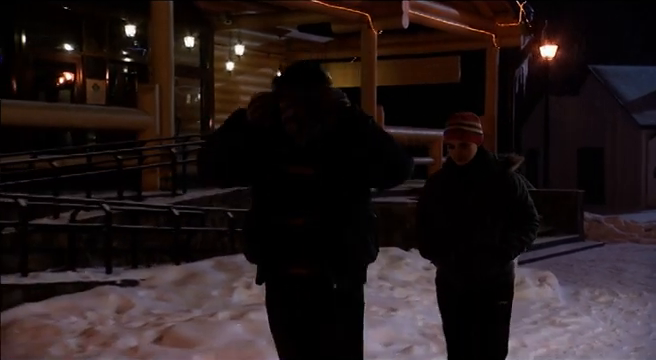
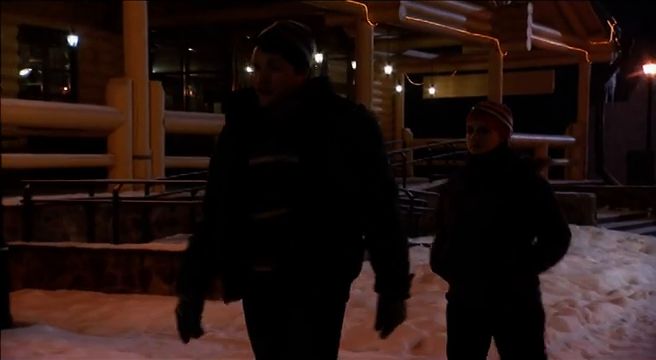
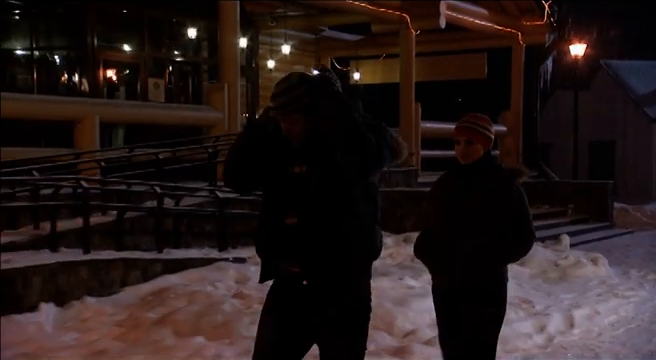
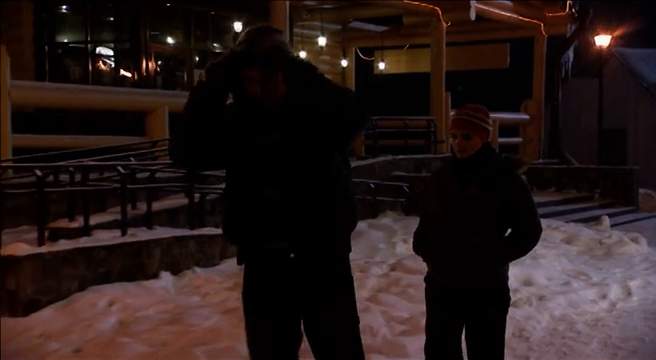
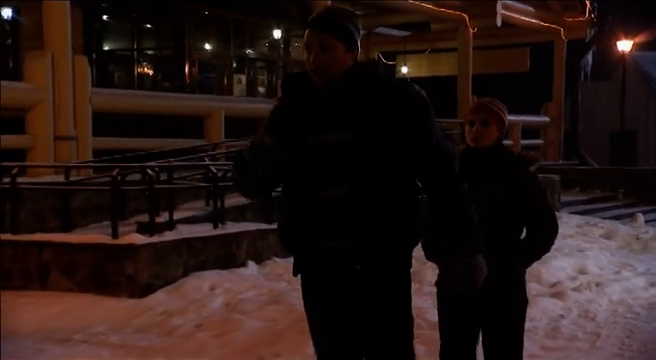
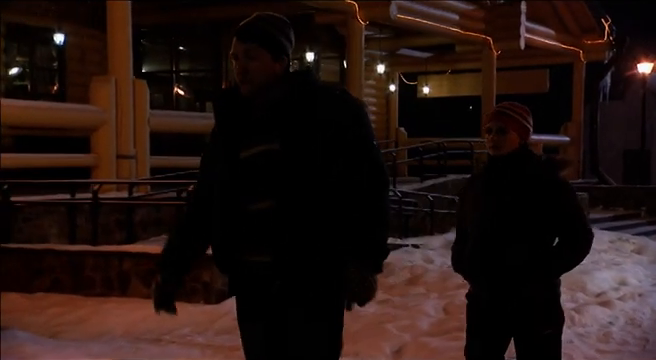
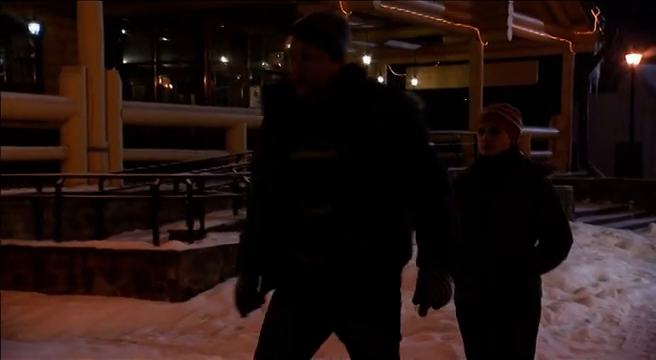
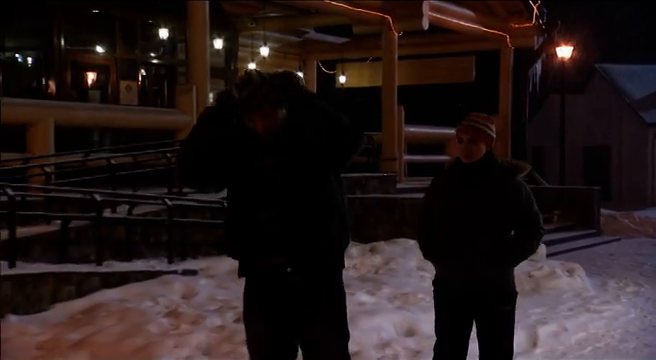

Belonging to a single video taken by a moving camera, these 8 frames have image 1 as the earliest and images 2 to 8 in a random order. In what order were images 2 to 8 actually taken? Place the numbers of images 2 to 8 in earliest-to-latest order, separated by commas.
8, 3, 4, 5, 7, 6, 2
